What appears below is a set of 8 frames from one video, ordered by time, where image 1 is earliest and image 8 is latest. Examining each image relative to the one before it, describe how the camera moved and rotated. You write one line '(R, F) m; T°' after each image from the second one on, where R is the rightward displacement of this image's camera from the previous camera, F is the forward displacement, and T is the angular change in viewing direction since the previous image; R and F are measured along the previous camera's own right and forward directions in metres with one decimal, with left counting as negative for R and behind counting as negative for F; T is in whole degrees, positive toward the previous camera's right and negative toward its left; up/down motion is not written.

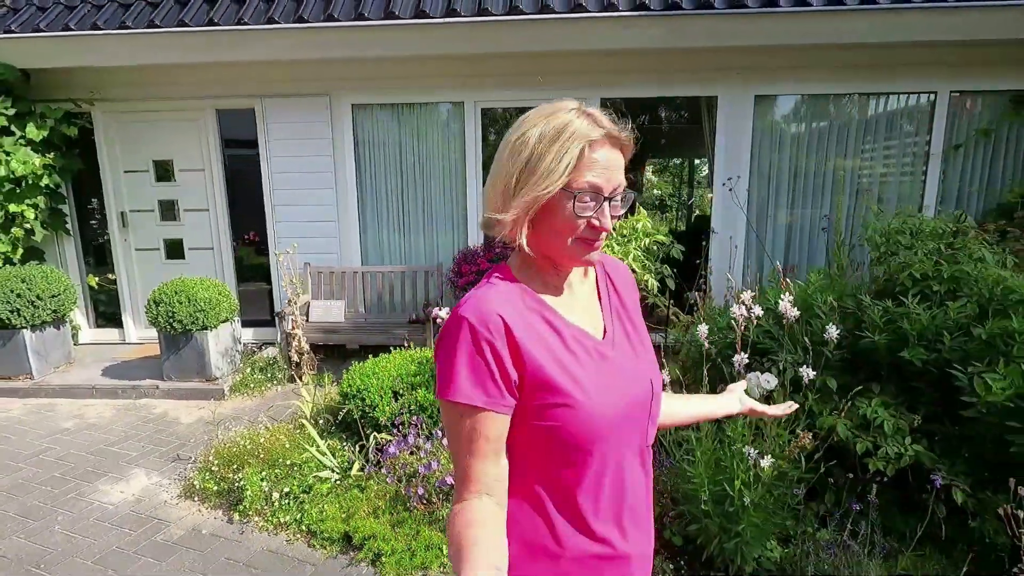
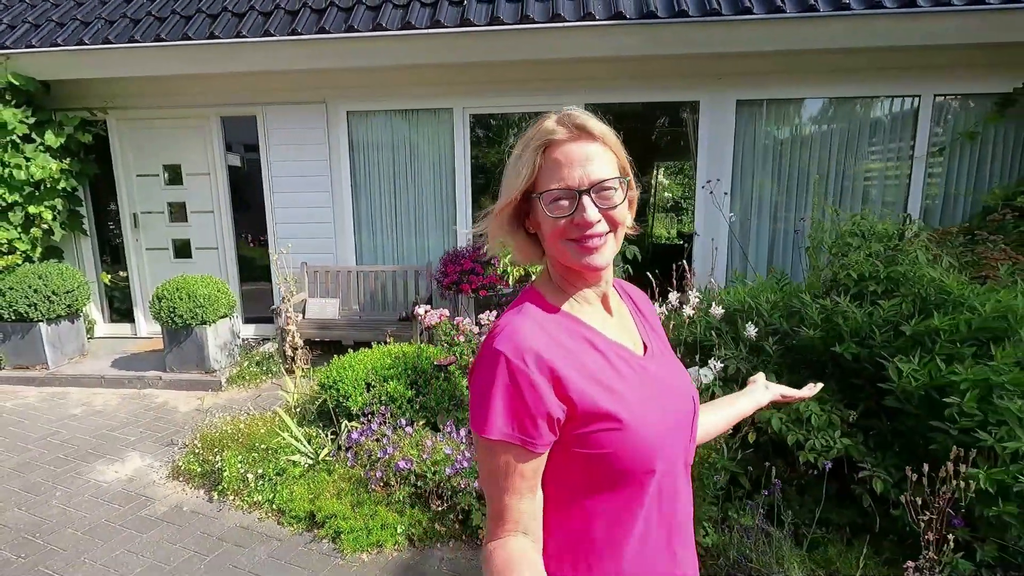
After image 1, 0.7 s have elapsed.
(+0.3, -0.1) m; -2°
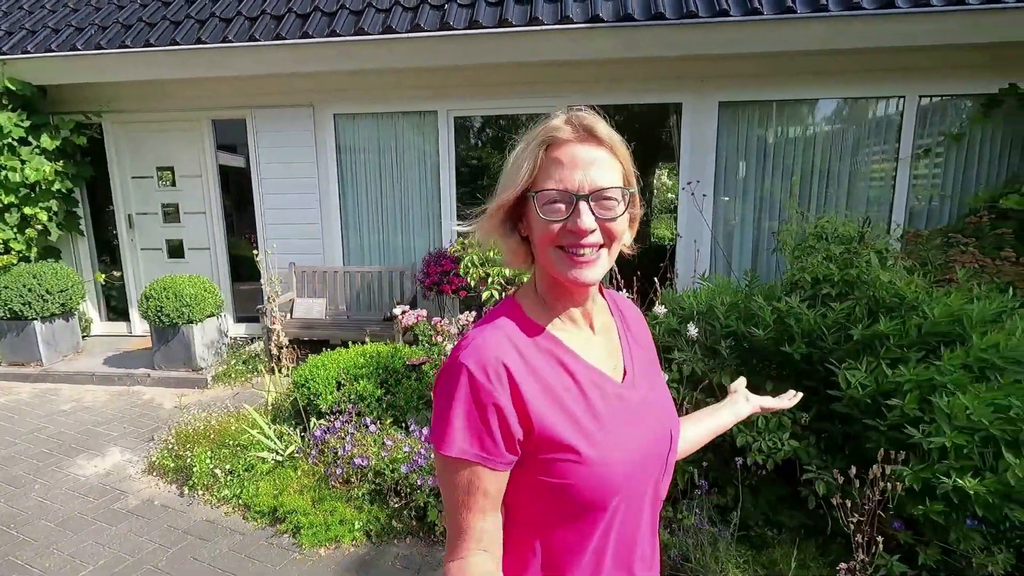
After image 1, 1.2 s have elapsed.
(+0.2, 0.0) m; -1°
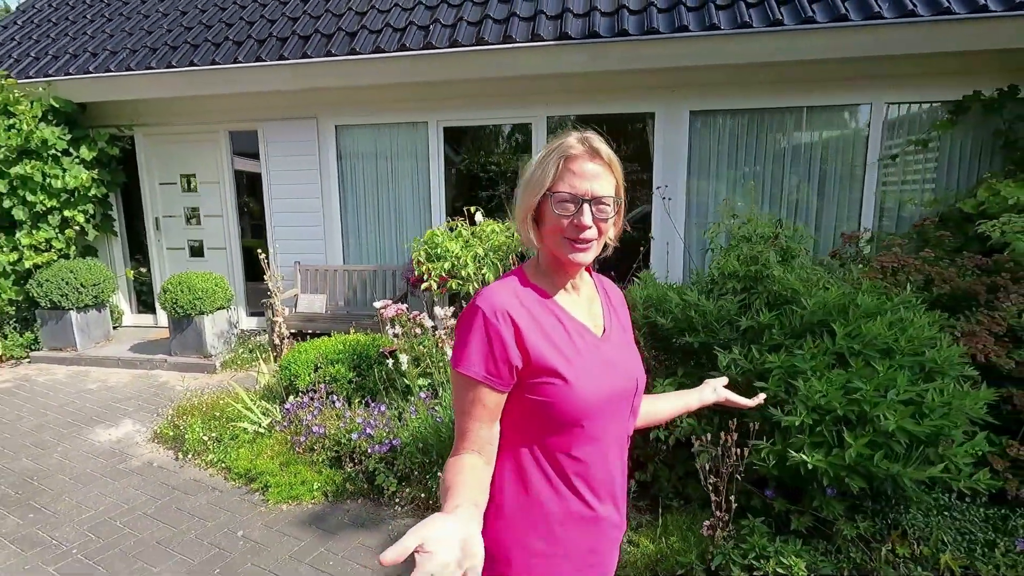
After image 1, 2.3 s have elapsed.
(+0.5, -0.3) m; -4°
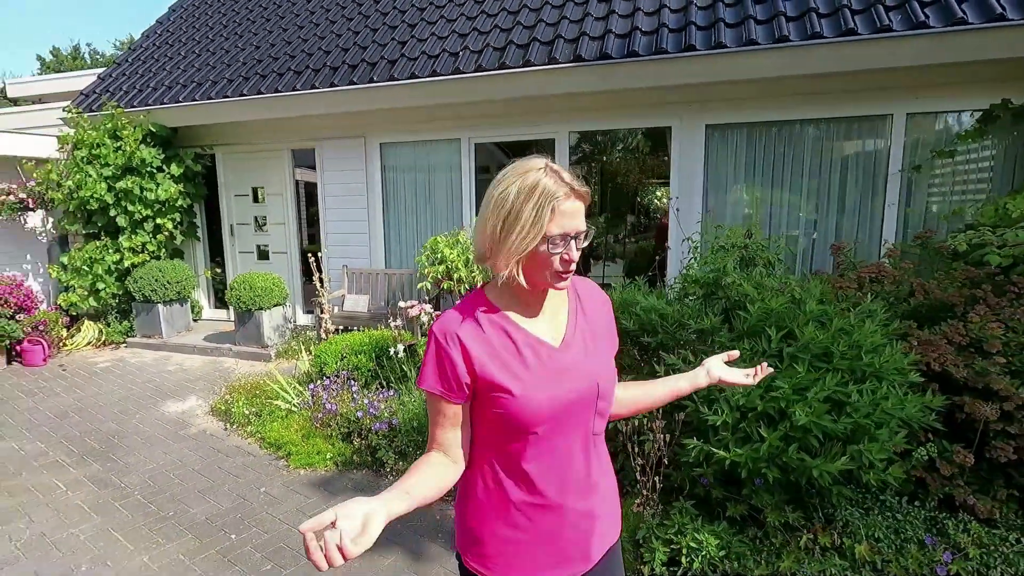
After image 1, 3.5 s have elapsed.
(+0.5, -0.3) m; -8°
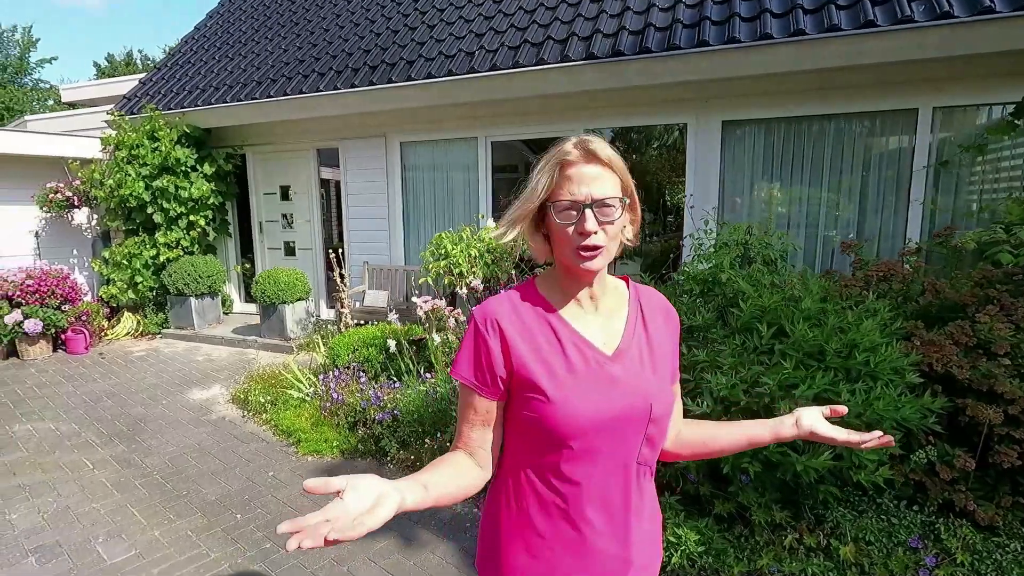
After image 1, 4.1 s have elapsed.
(+0.2, 0.0) m; -4°
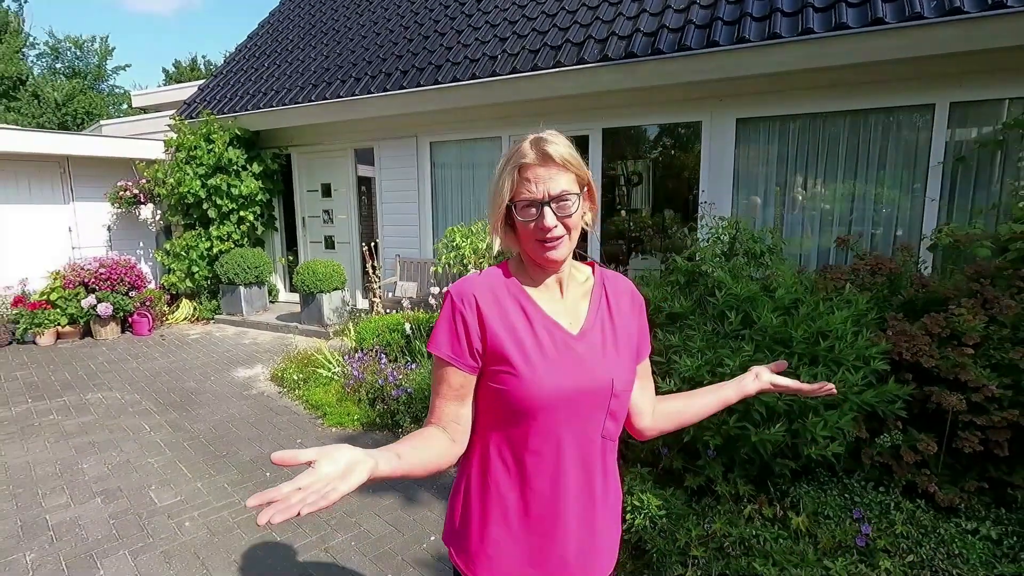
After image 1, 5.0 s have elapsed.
(+0.3, -0.2) m; -5°
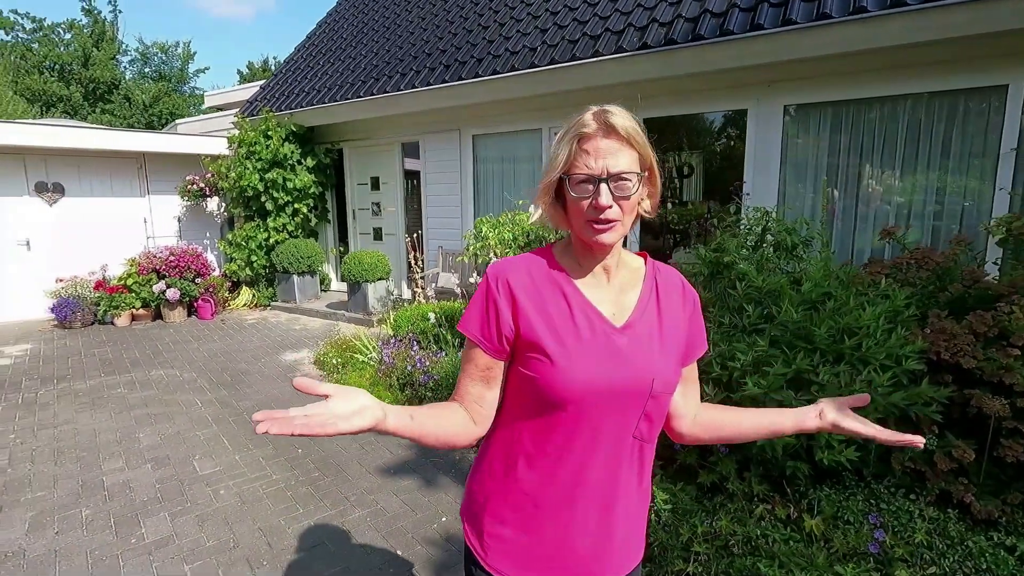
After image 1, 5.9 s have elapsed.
(+0.2, 0.0) m; -6°
